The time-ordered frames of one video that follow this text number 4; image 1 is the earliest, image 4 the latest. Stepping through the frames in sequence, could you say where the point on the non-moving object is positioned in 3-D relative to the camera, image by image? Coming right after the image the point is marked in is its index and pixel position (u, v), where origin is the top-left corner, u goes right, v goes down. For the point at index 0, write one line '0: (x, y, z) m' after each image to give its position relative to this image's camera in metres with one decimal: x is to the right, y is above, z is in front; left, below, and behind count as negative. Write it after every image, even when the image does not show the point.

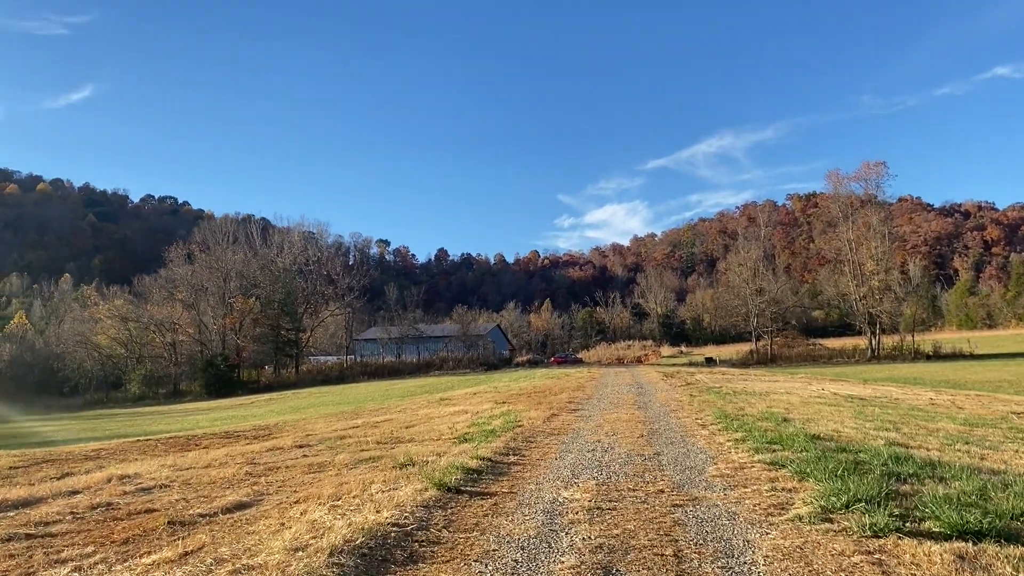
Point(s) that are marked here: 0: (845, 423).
0: (+7.6, -3.2, +13.1) m
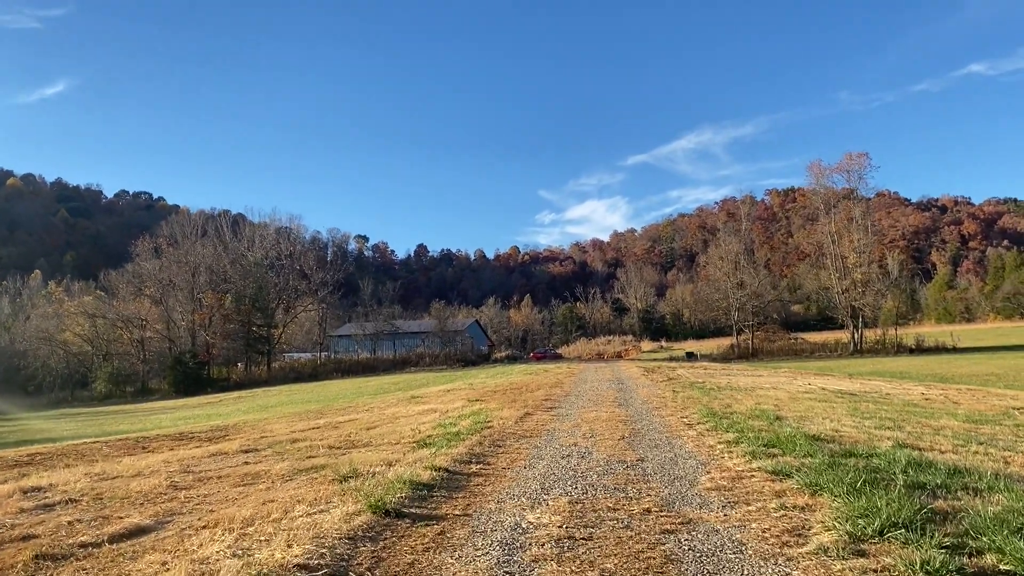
0: (+6.9, -2.9, +12.2) m
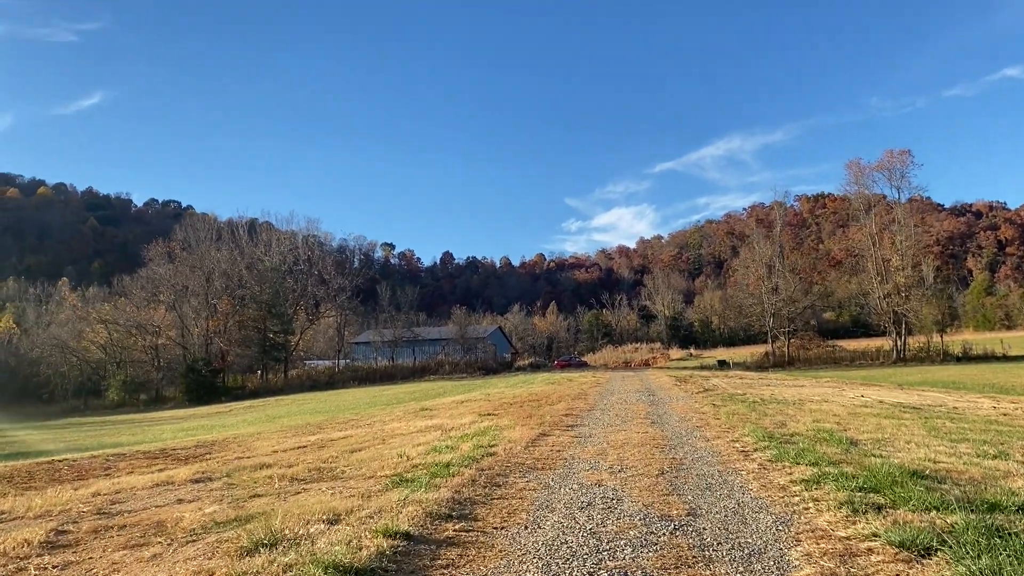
0: (+7.1, -2.8, +9.7) m
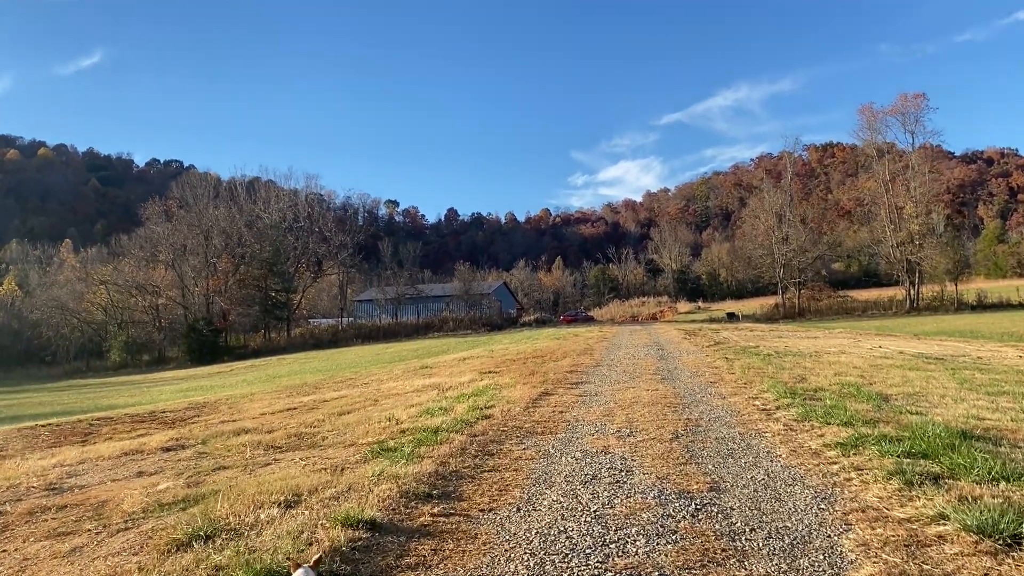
0: (+7.1, -1.9, +8.8) m
